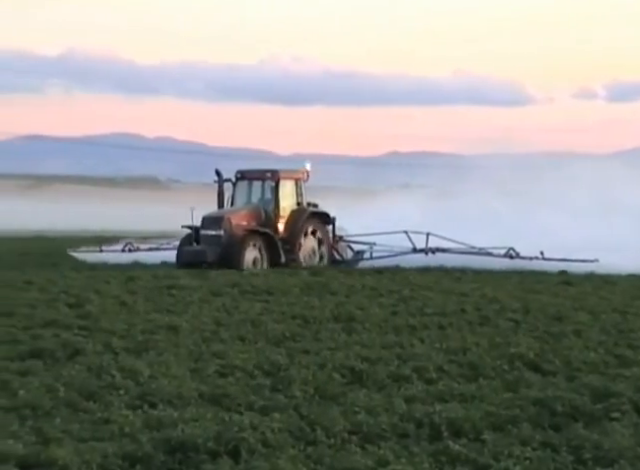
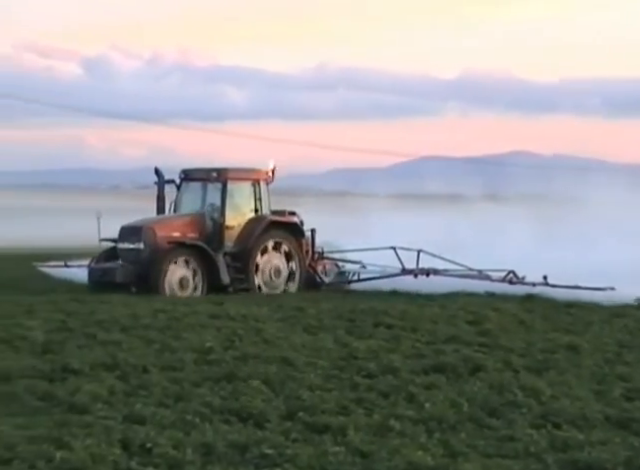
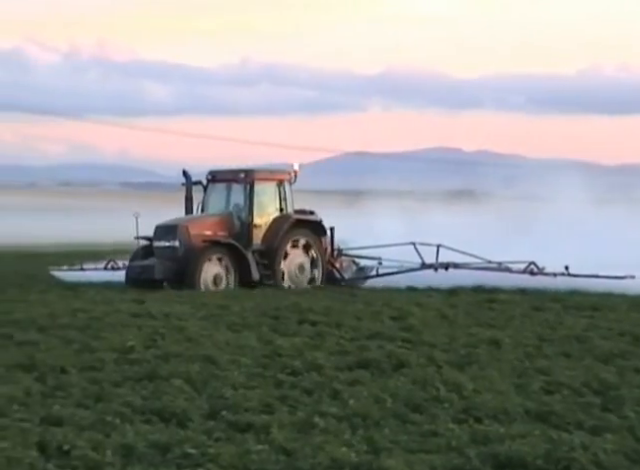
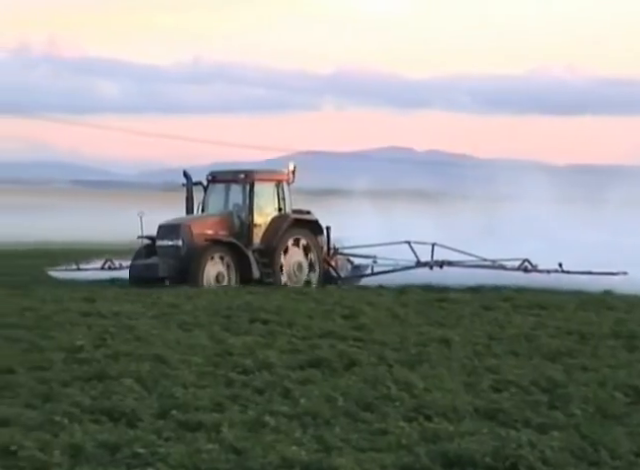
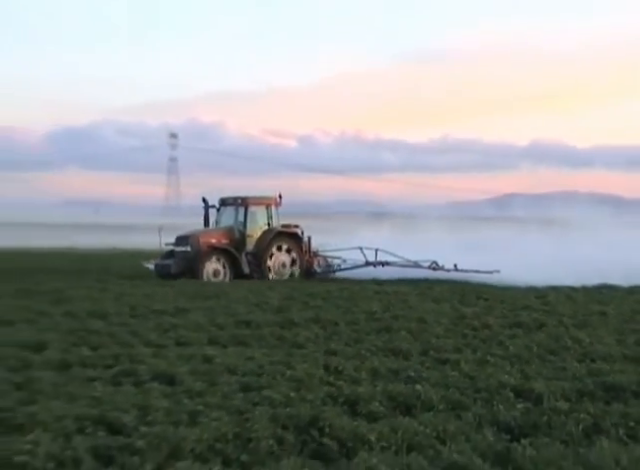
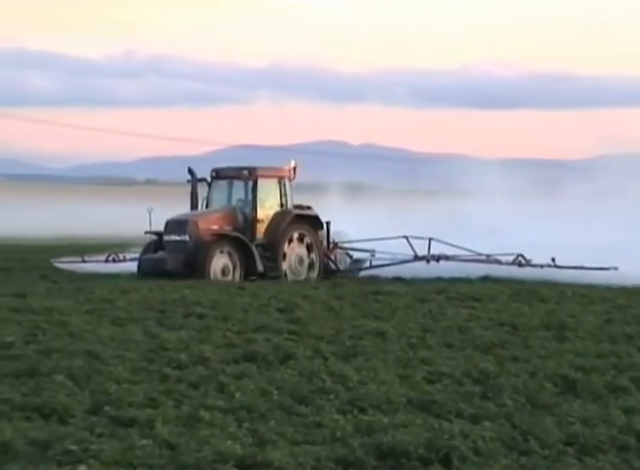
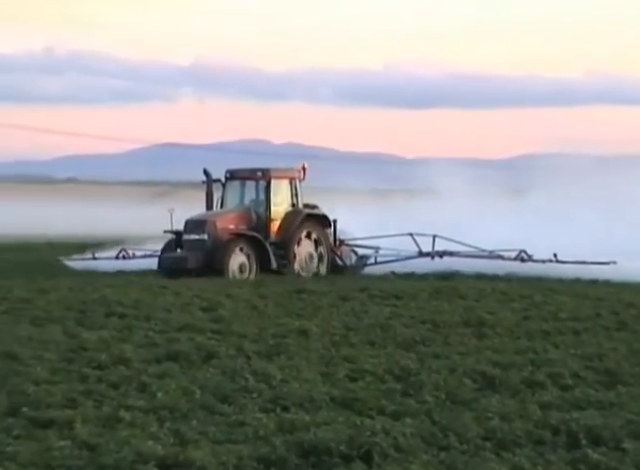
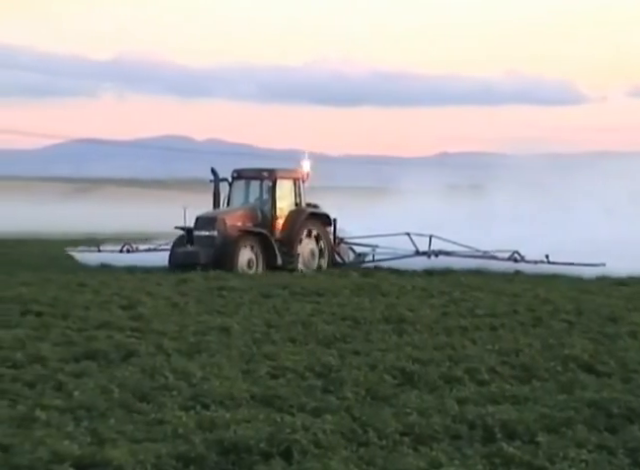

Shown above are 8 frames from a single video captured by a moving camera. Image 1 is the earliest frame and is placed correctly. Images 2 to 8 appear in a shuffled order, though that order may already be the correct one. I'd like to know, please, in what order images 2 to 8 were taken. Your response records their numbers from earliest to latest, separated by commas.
8, 7, 6, 4, 3, 2, 5
